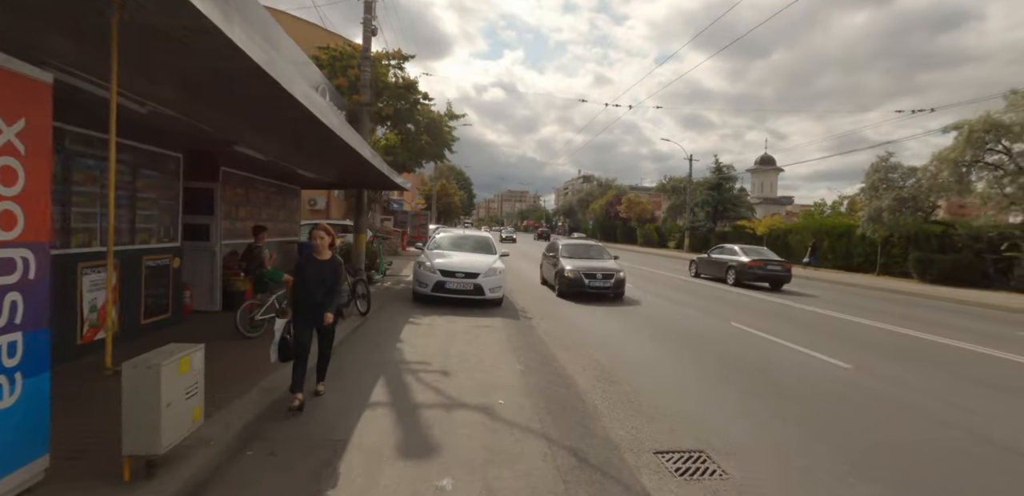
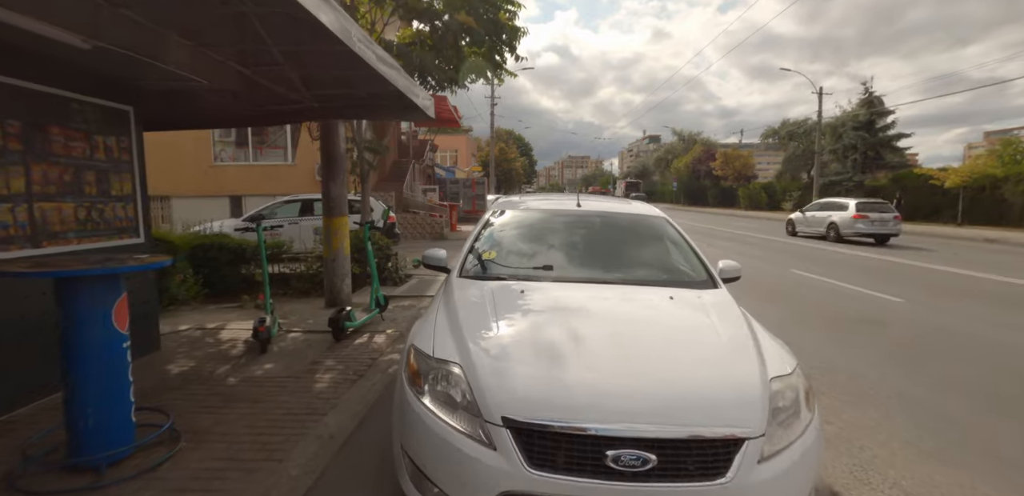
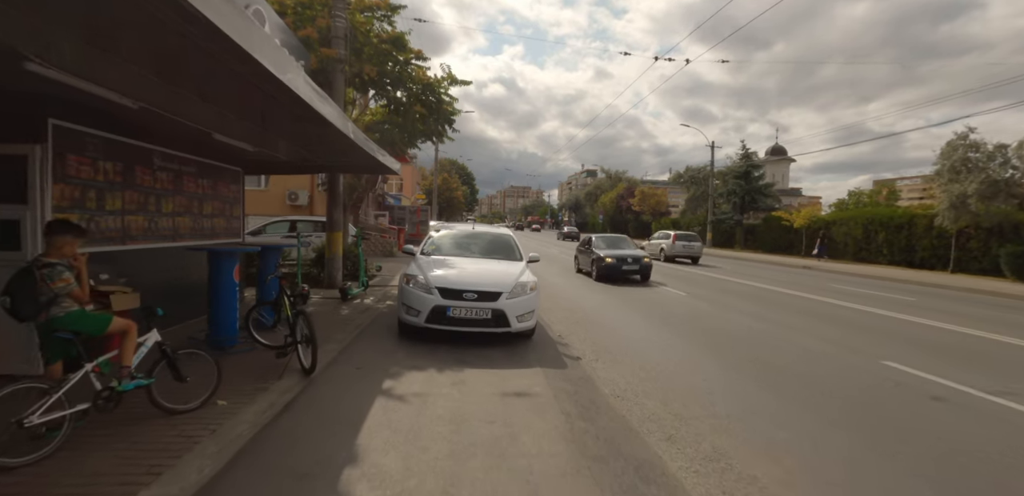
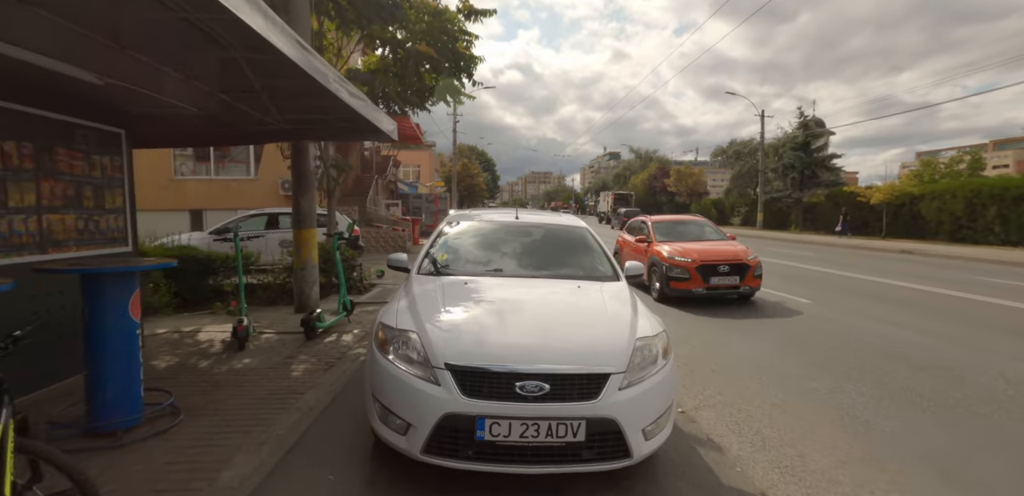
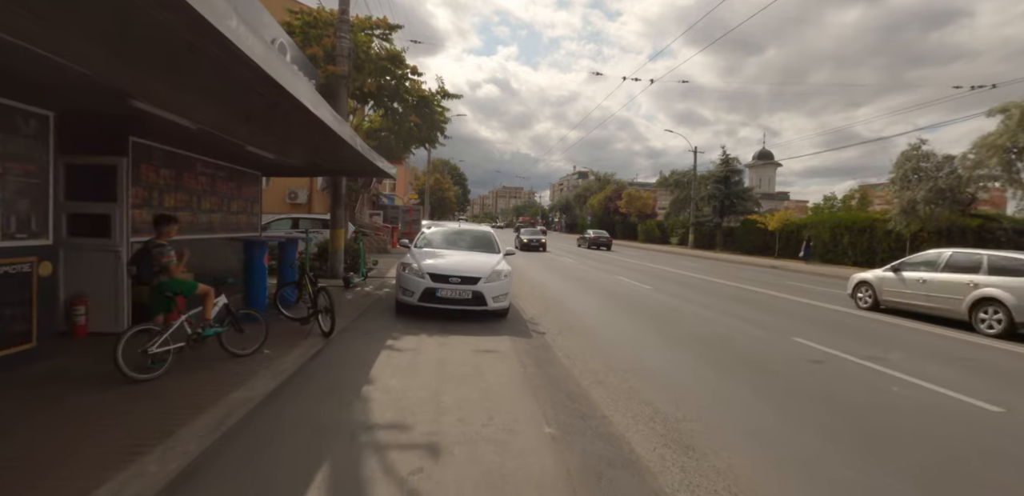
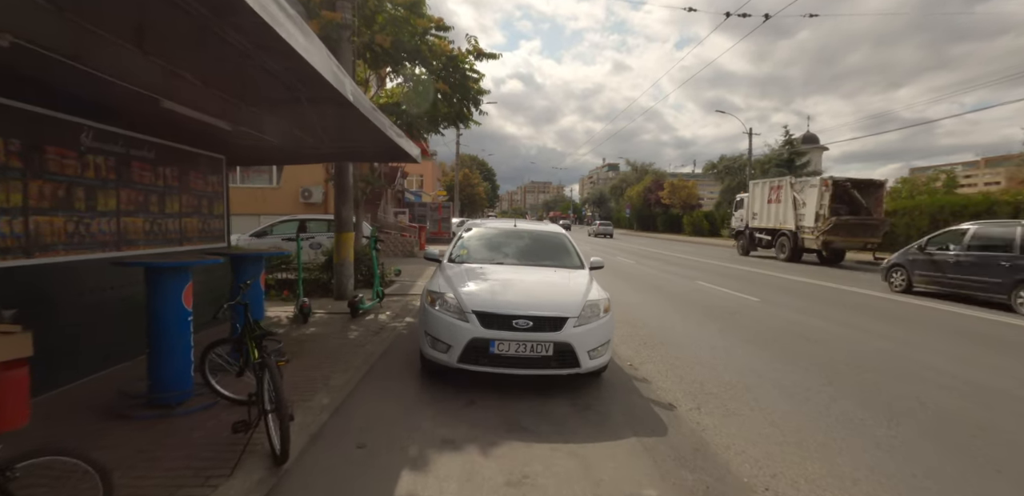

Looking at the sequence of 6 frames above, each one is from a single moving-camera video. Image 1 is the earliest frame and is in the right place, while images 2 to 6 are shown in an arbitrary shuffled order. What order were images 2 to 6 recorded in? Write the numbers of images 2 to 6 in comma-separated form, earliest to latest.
5, 3, 6, 4, 2
